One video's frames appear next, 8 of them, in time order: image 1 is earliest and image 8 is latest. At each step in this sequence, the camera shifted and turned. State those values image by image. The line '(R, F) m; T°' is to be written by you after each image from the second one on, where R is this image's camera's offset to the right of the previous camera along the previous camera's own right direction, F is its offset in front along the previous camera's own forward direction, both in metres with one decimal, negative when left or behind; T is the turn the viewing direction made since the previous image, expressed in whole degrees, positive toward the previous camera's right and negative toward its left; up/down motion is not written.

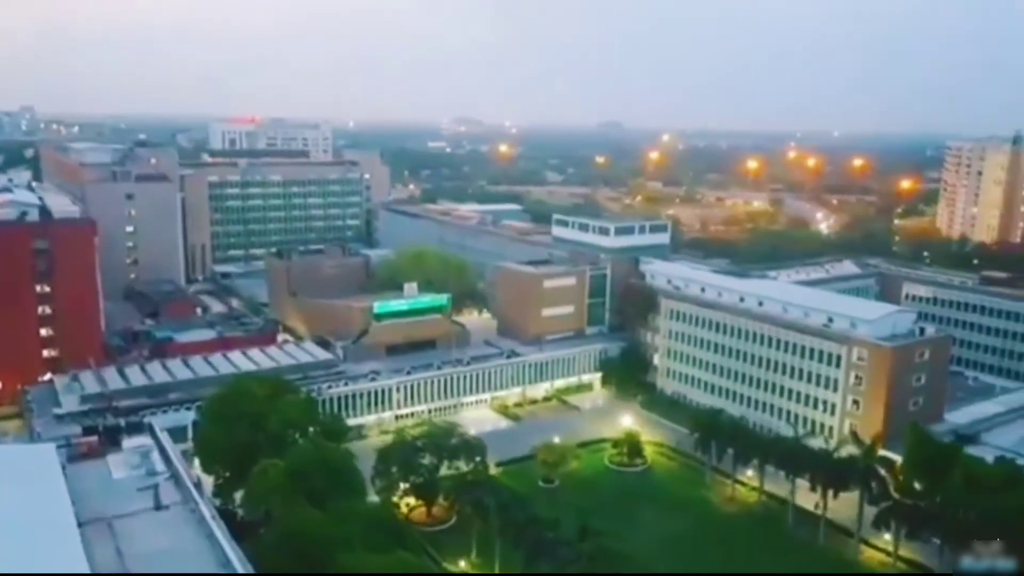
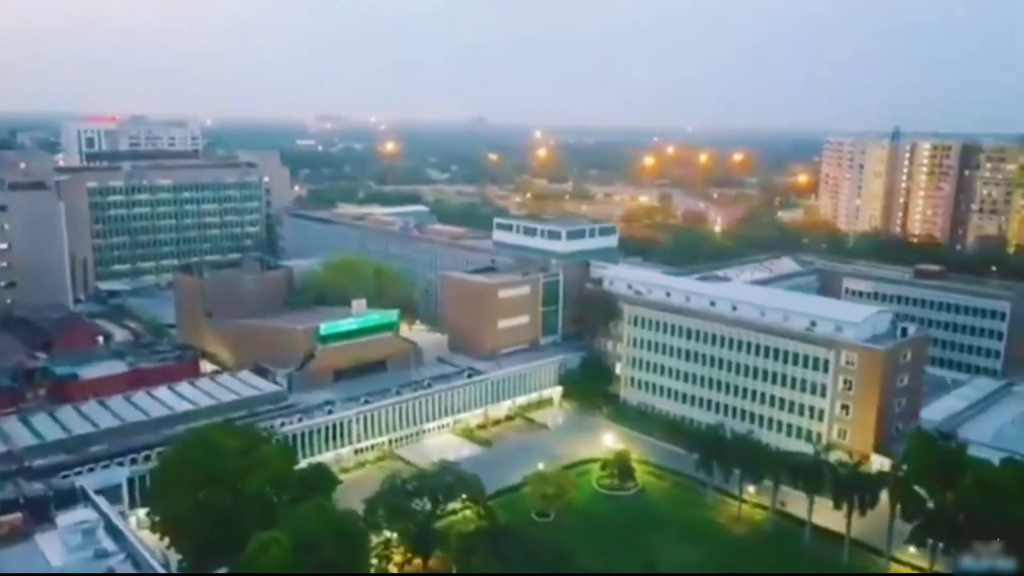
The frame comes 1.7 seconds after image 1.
(-5.6, +4.7) m; +9°
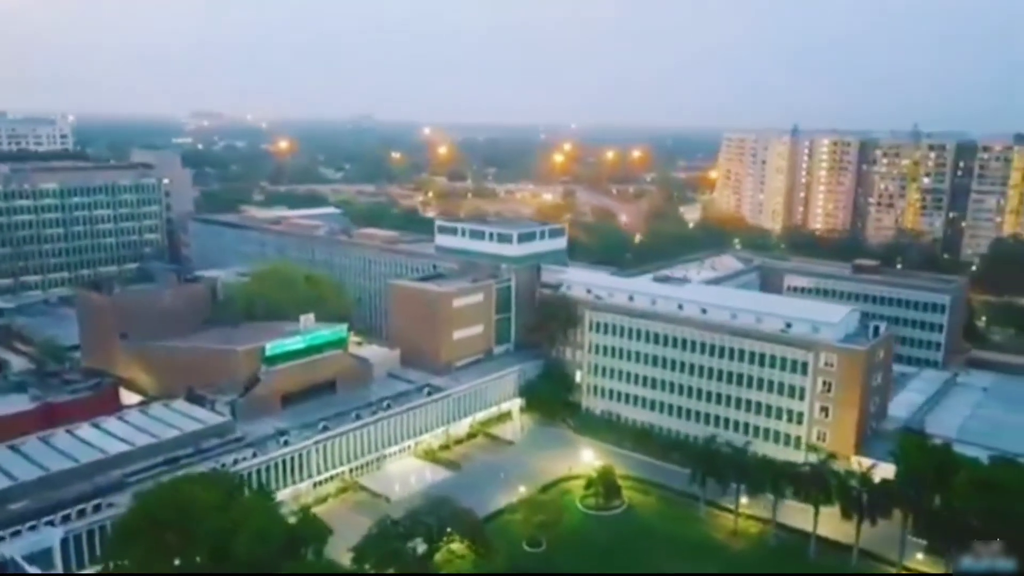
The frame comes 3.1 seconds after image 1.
(-4.3, +3.5) m; +8°
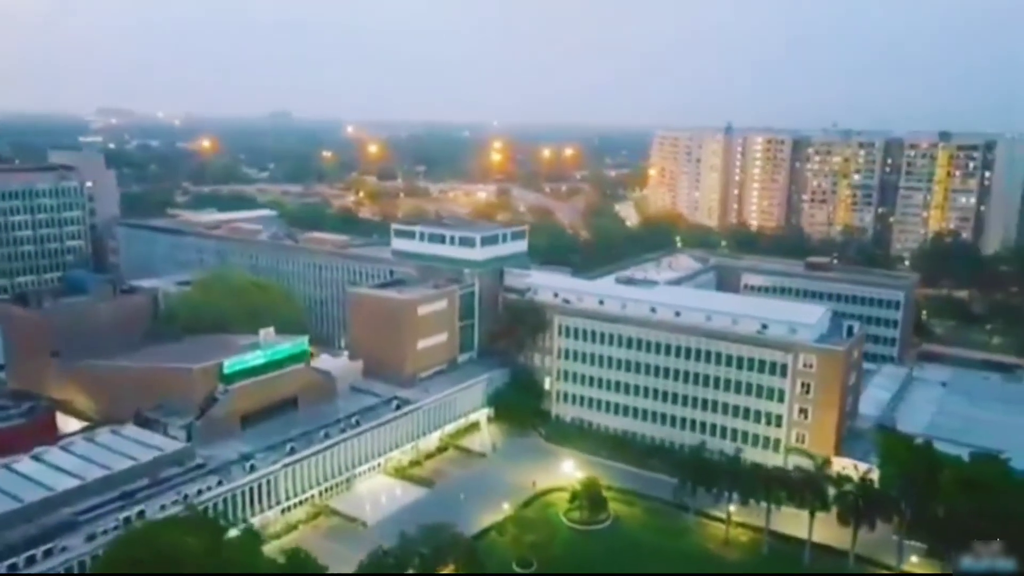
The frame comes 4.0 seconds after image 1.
(-2.6, +2.0) m; +5°
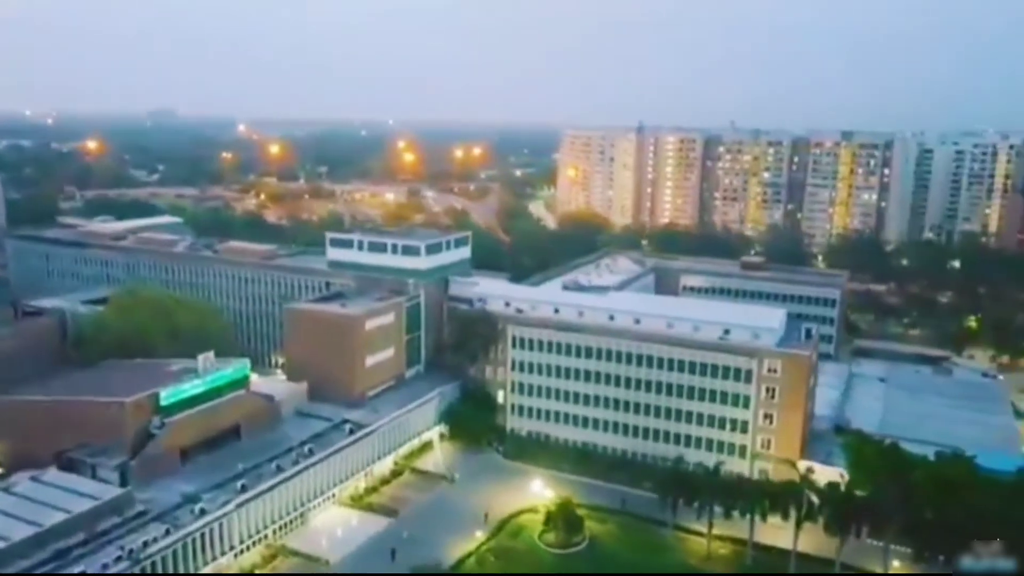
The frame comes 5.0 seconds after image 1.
(-3.1, +2.4) m; +7°
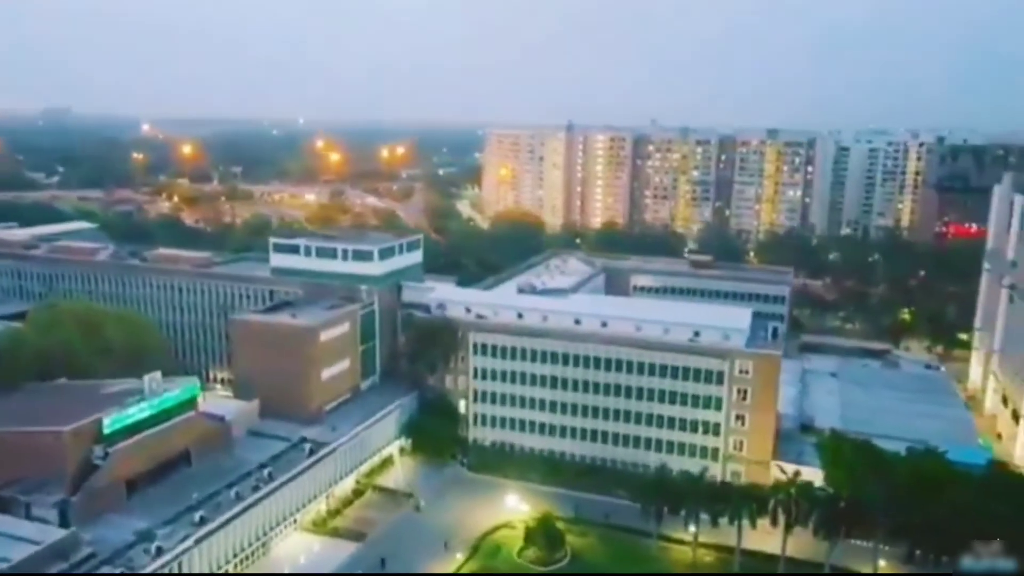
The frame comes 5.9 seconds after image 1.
(-2.6, +2.0) m; +6°
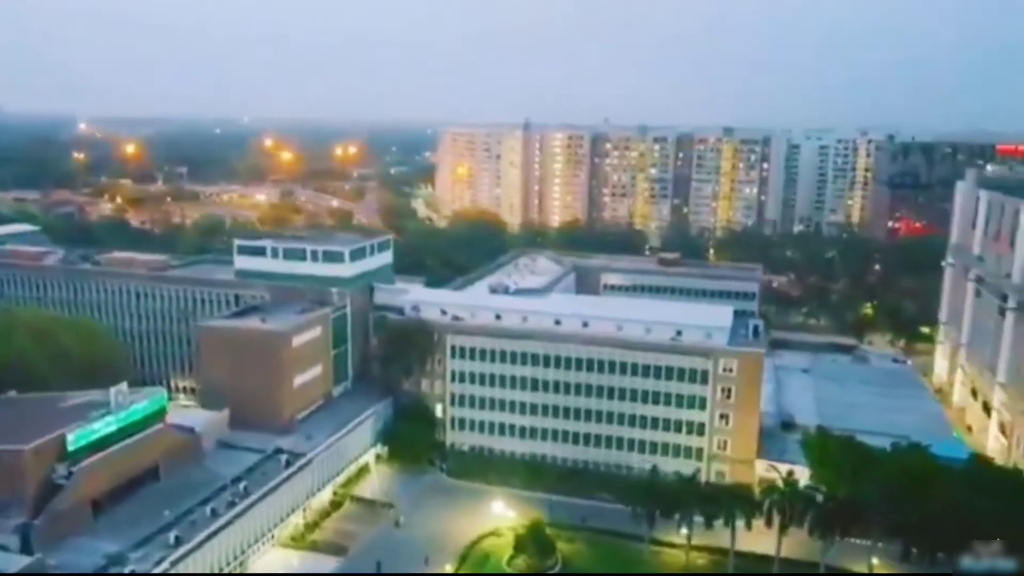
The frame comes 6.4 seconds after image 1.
(-1.6, +1.2) m; +4°
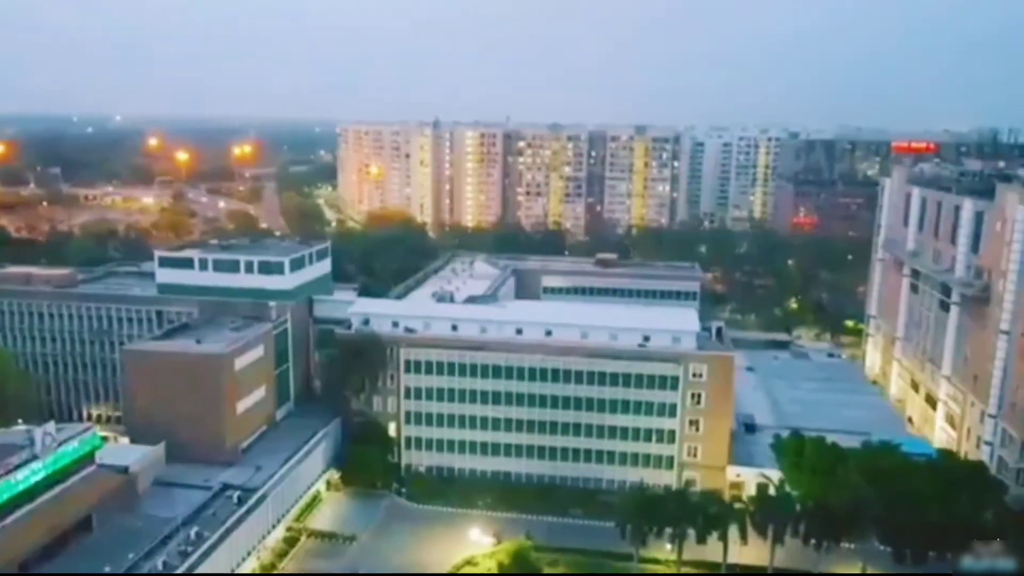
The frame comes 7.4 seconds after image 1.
(-3.4, +2.6) m; +8°
